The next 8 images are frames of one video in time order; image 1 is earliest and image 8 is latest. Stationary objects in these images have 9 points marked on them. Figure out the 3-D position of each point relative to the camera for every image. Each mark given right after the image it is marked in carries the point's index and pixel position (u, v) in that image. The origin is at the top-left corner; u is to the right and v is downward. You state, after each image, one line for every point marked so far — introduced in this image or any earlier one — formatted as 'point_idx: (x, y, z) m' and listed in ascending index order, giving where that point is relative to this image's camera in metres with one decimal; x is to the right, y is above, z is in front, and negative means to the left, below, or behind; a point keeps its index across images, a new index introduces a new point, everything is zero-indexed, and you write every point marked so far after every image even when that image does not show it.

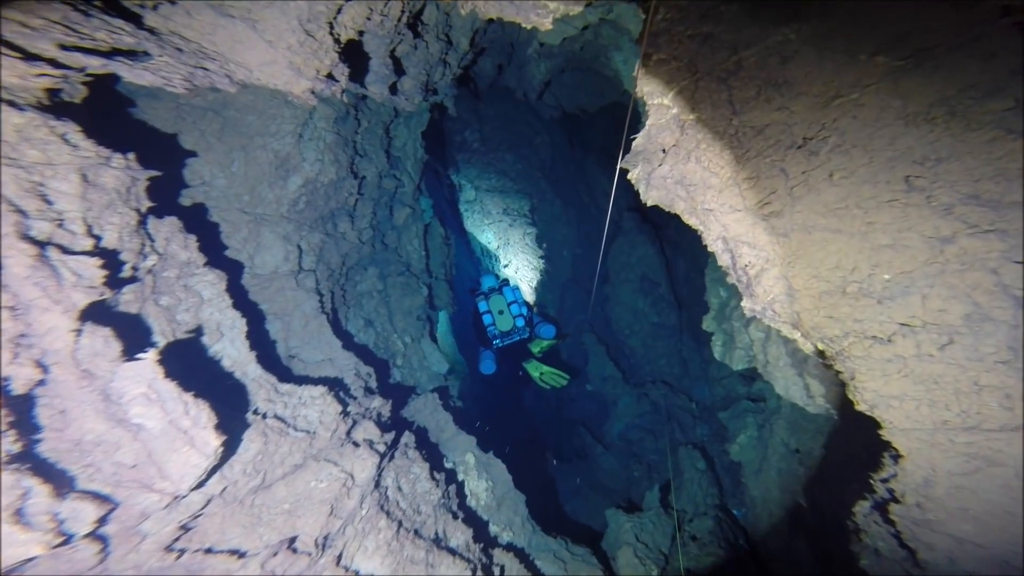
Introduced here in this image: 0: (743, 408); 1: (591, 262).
0: (+1.9, -1.0, +4.5) m
1: (+0.8, +0.2, +5.7) m
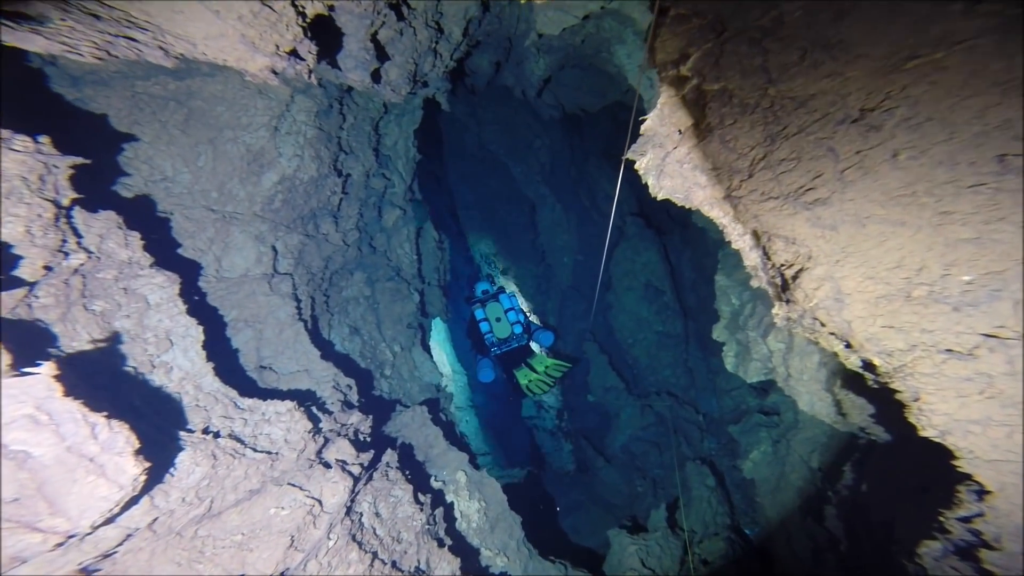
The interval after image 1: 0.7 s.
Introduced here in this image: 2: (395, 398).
0: (+1.9, -1.0, +4.2) m
1: (+0.8, +0.1, +5.4) m
2: (-0.9, -0.8, +4.0) m
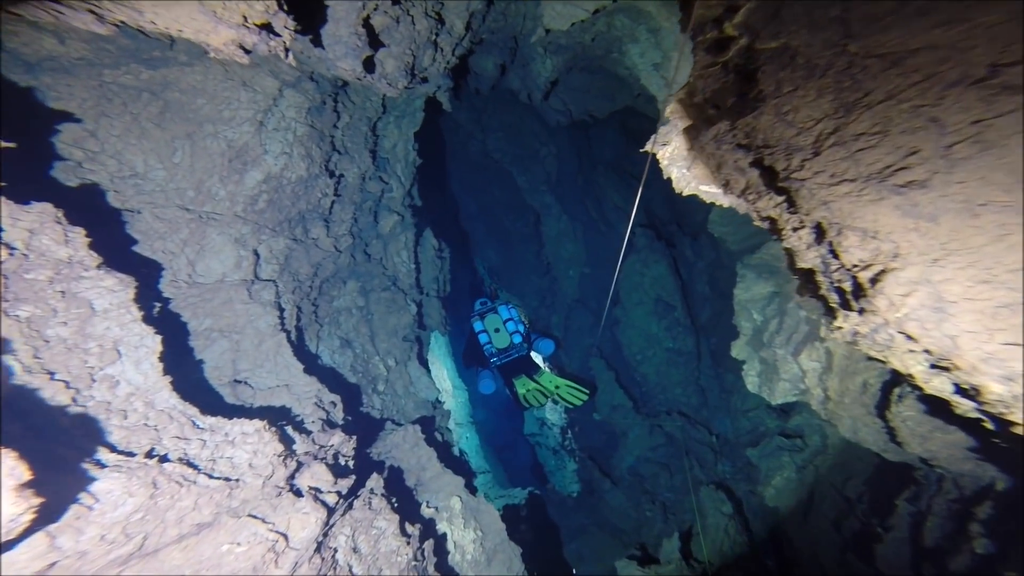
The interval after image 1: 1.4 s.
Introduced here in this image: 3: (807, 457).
0: (+1.9, -1.1, +3.9) m
1: (+0.8, 0.0, +5.2) m
2: (-0.9, -0.8, +3.7) m
3: (+2.0, -1.1, +3.7) m
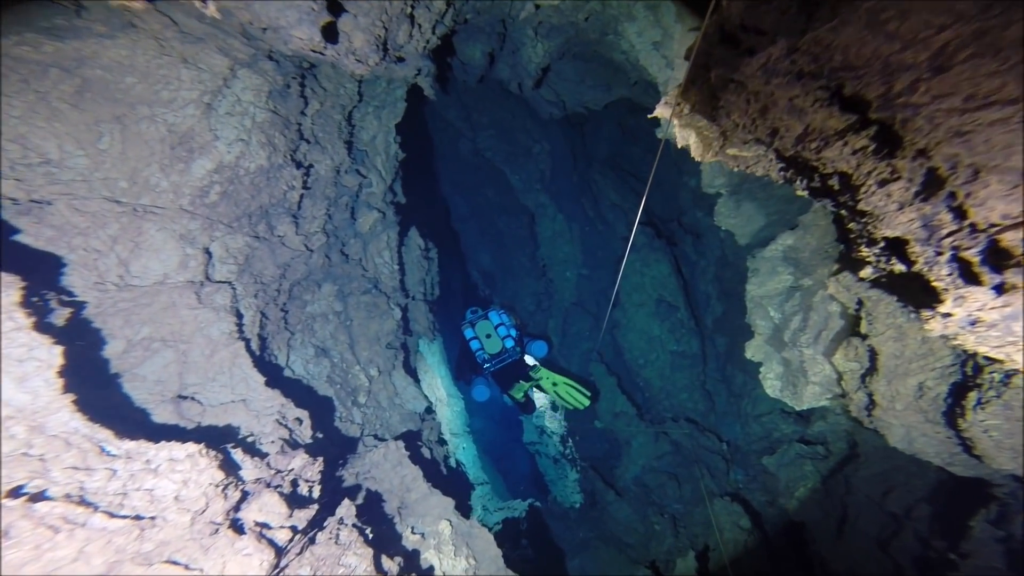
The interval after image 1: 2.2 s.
0: (+1.9, -1.1, +3.6) m
1: (+0.8, 0.0, +4.8) m
2: (-0.9, -0.9, +3.4) m
3: (+2.0, -1.1, +3.4) m
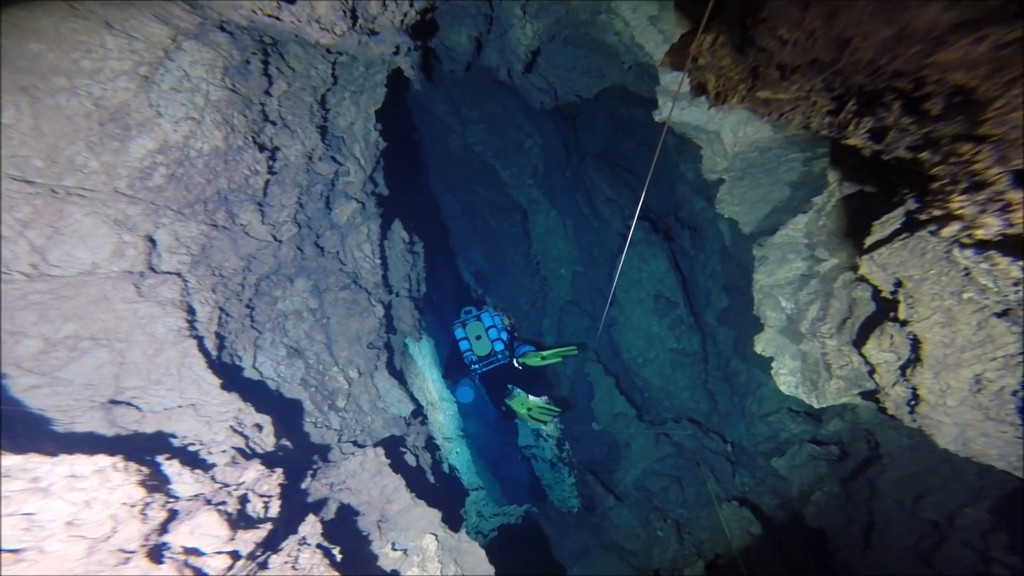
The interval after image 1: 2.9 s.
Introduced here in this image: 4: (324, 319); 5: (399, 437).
0: (+1.8, -1.0, +3.3) m
1: (+0.7, +0.1, +4.6) m
2: (-1.0, -0.8, +3.1) m
3: (+2.0, -1.0, +3.2) m
4: (-1.1, -0.2, +3.2) m
5: (-0.7, -1.0, +3.5) m
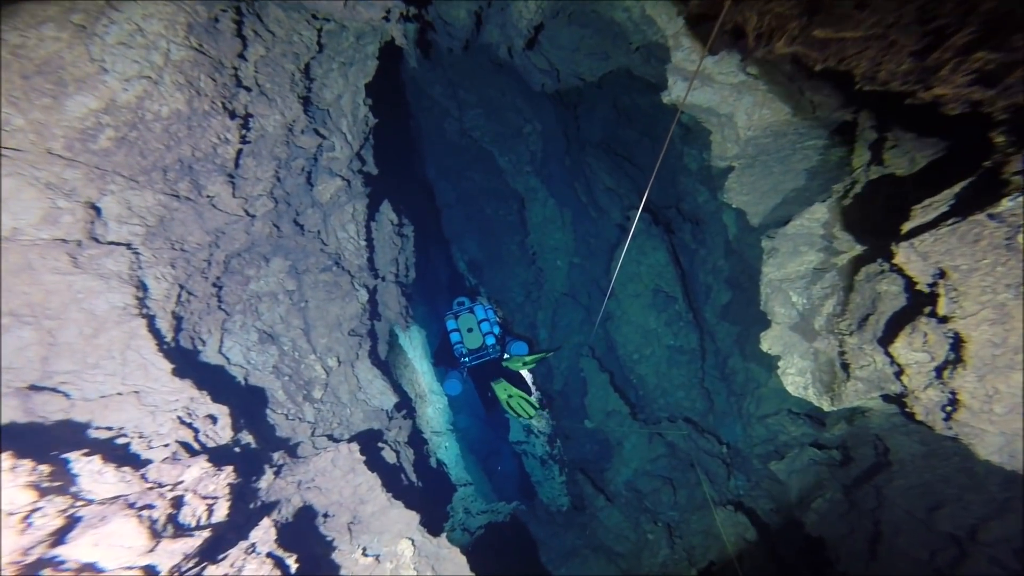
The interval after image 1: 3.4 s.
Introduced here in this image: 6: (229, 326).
0: (+1.7, -1.0, +3.2) m
1: (+0.6, +0.1, +4.4) m
2: (-1.1, -0.7, +2.9) m
3: (+1.9, -1.0, +3.0) m
4: (-1.2, -0.1, +3.0) m
5: (-0.8, -0.9, +3.3) m
6: (-1.4, -0.2, +2.6) m
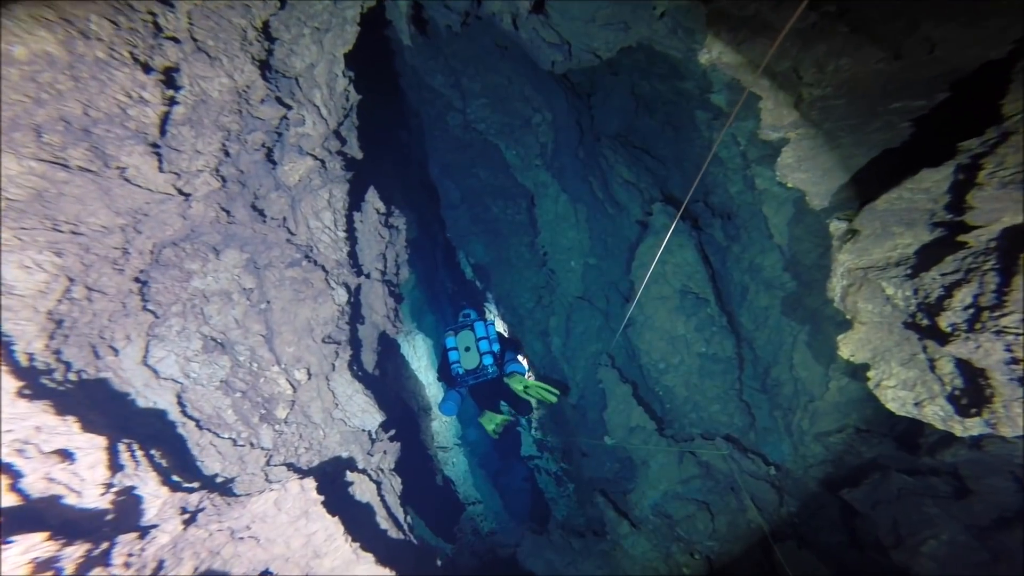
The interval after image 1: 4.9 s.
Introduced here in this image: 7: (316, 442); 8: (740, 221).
0: (+1.8, -1.0, +2.5) m
1: (+0.7, +0.1, +3.8) m
2: (-1.0, -0.7, +2.3) m
3: (+1.9, -1.0, +2.3) m
4: (-1.1, -0.1, +2.5) m
5: (-0.8, -0.9, +2.8) m
6: (-1.3, -0.2, +2.1) m
7: (-0.9, -0.7, +2.6) m
8: (+1.3, +0.4, +2.8) m
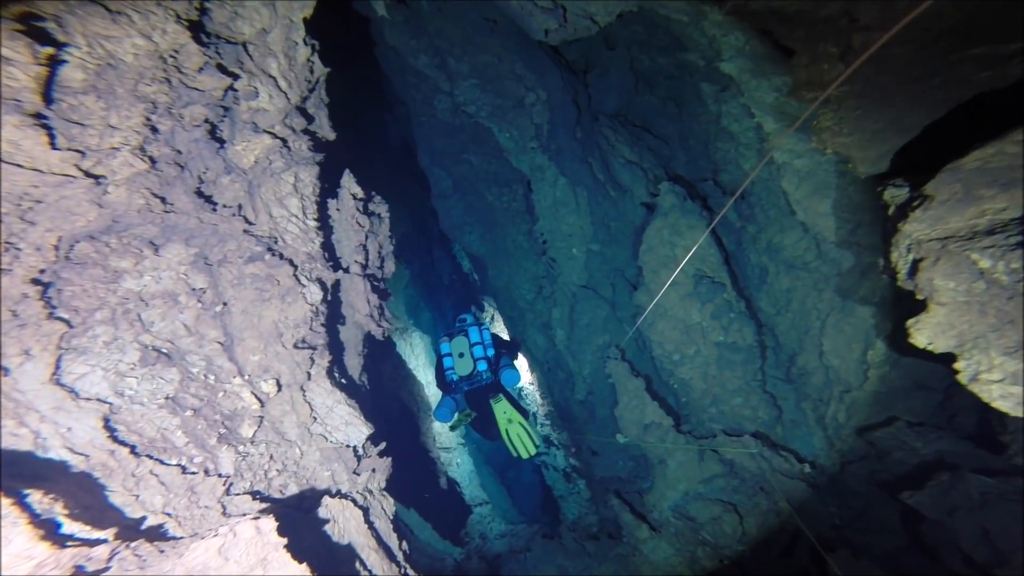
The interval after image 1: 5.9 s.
0: (+1.8, -0.9, +2.2) m
1: (+0.7, +0.2, +3.4) m
2: (-1.0, -0.7, +2.0) m
3: (+1.9, -0.9, +2.0) m
4: (-1.1, -0.1, +2.1) m
5: (-0.7, -0.8, +2.4) m
6: (-1.4, -0.2, +1.7) m
7: (-0.9, -0.7, +2.2) m
8: (+1.2, +0.5, +2.4) m
